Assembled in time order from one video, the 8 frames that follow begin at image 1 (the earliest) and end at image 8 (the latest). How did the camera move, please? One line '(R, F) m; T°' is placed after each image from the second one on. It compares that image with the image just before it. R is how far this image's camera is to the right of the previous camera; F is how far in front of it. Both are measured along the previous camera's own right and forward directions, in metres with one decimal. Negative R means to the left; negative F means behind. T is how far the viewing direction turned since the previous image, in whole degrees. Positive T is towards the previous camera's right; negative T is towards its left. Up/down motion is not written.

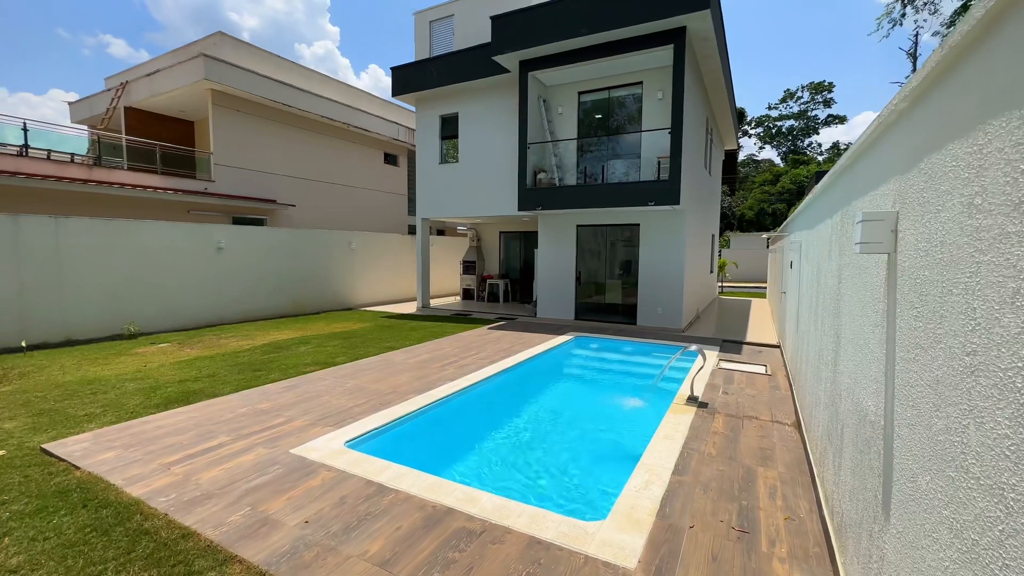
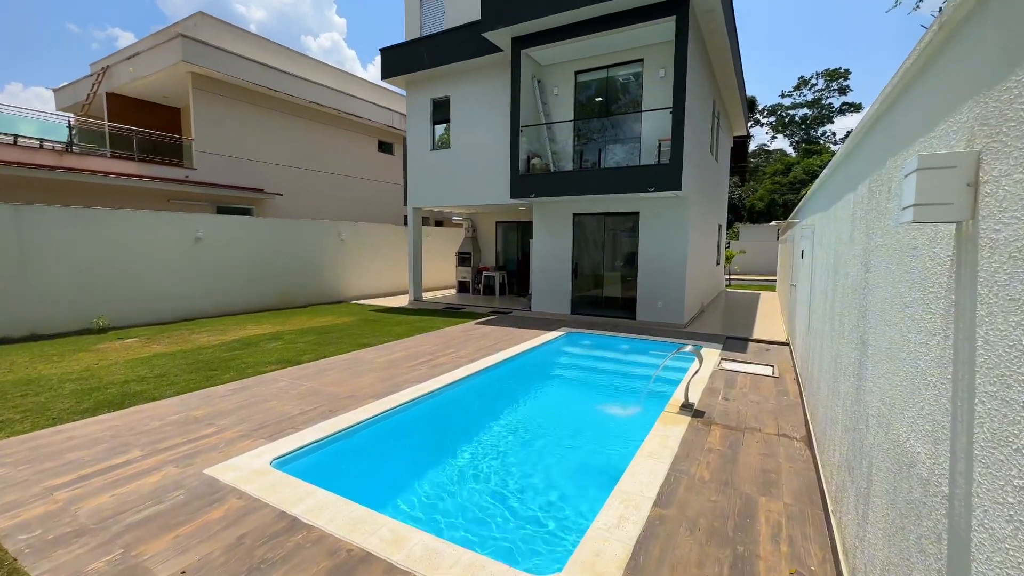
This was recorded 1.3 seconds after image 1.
(+0.4, +0.6) m; -1°
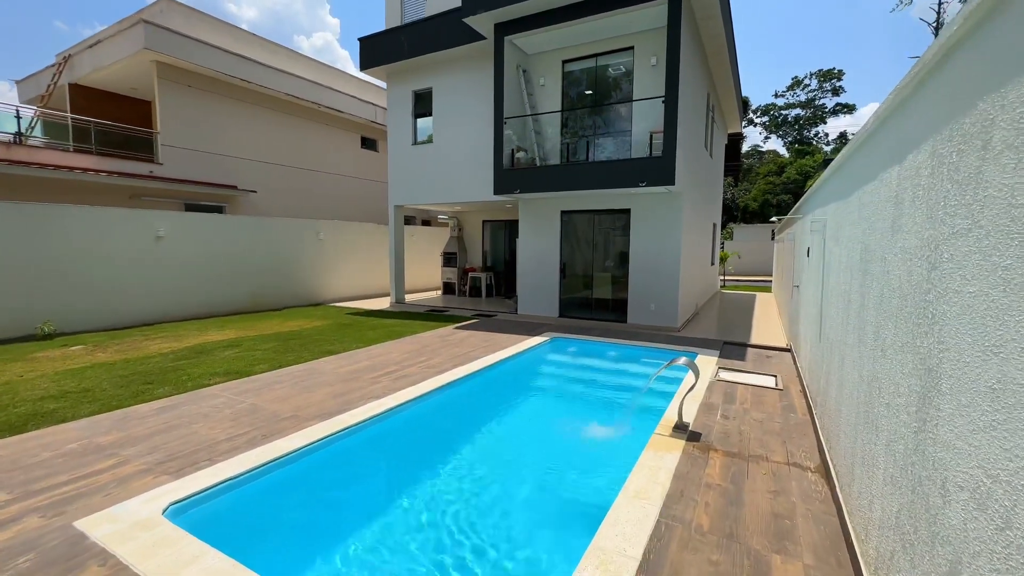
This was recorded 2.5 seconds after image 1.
(+0.2, +0.6) m; +1°
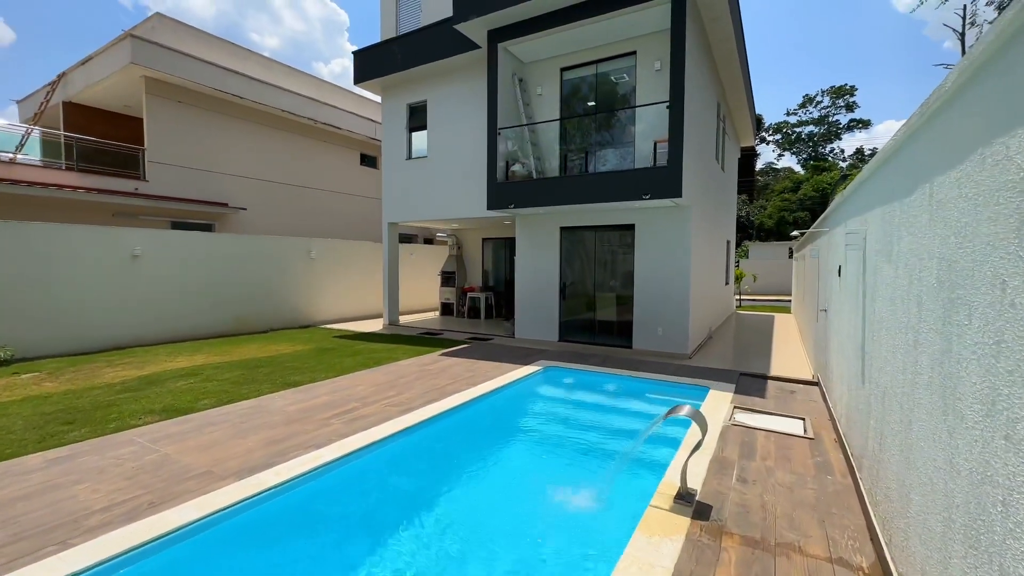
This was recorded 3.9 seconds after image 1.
(+0.4, +0.7) m; -2°
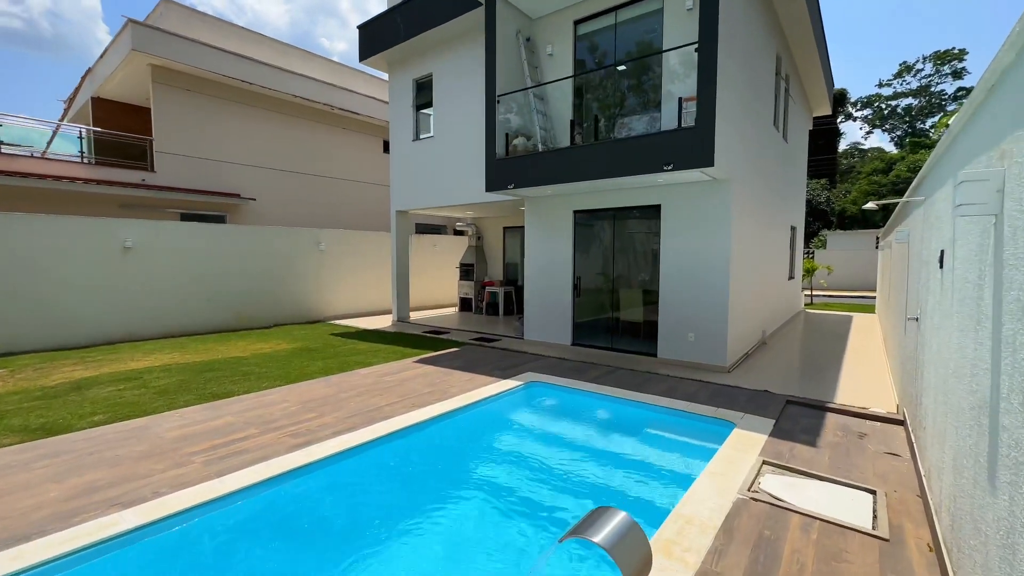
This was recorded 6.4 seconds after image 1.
(+1.0, +1.4) m; -7°
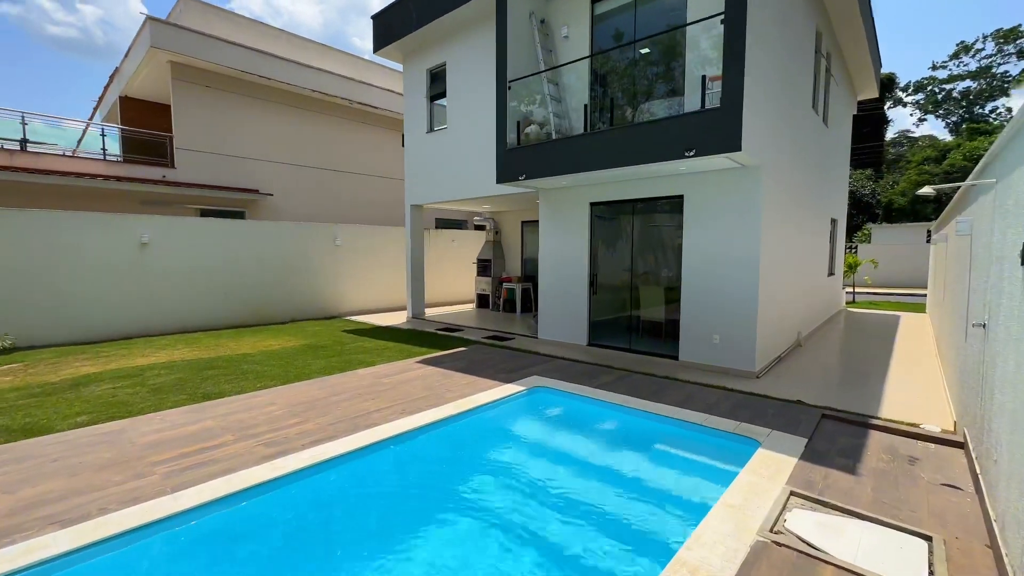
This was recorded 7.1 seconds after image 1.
(+0.3, +0.4) m; -4°
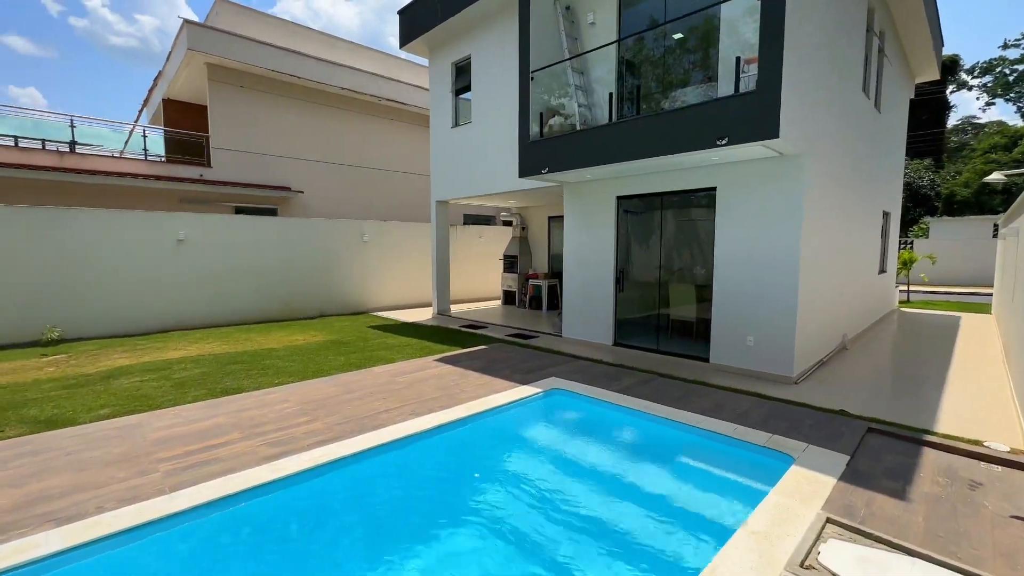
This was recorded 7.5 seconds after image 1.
(+0.2, +0.2) m; -4°
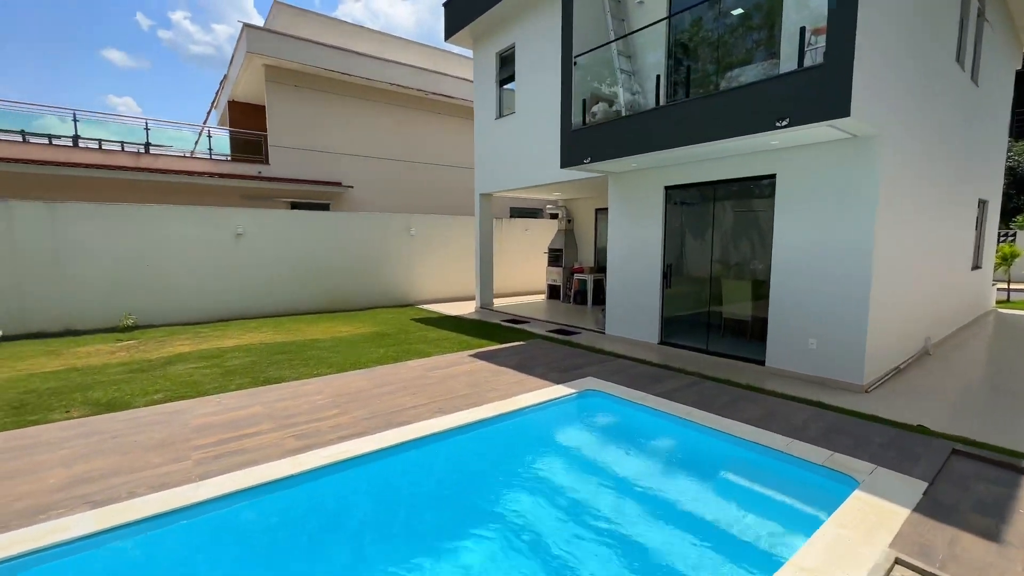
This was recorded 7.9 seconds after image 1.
(+0.2, +0.2) m; -6°
